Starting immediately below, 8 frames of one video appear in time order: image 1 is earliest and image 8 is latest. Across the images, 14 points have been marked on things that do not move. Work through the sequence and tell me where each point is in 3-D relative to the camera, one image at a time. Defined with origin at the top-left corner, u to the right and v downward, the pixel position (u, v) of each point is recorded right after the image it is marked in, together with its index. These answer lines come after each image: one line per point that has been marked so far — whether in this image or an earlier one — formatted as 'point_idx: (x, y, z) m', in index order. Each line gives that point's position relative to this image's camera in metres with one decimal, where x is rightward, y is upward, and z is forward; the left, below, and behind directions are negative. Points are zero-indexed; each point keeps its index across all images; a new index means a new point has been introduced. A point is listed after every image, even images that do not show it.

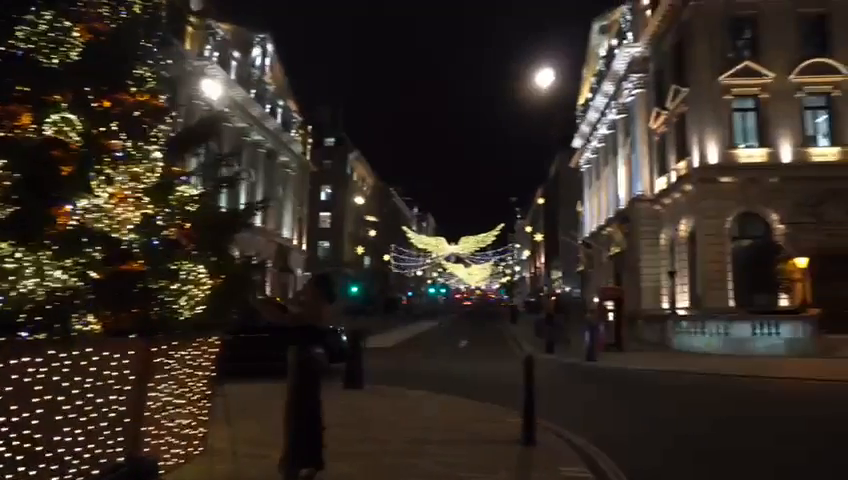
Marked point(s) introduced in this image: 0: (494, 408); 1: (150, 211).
0: (+1.0, -2.8, +10.0) m
1: (-2.6, +0.3, +5.7) m
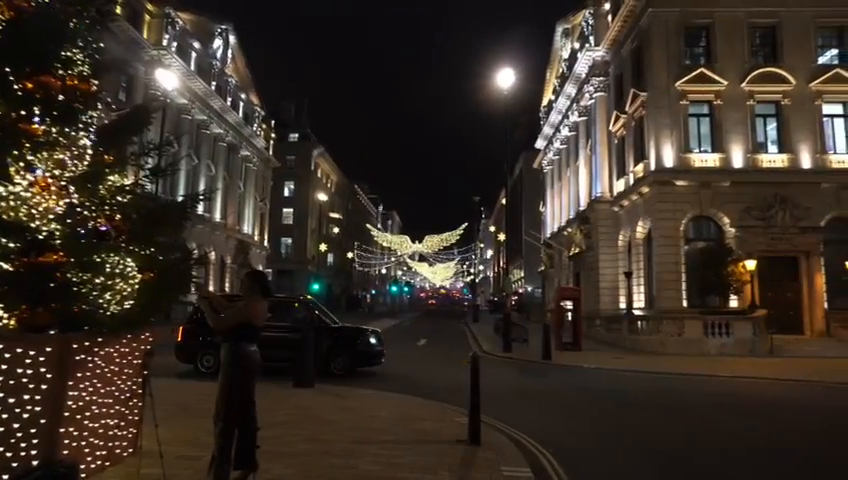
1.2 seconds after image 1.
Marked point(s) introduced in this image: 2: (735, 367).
0: (+0.3, -2.8, +9.9) m
1: (-3.2, +0.4, +5.6) m
2: (+10.1, -4.1, +19.8) m
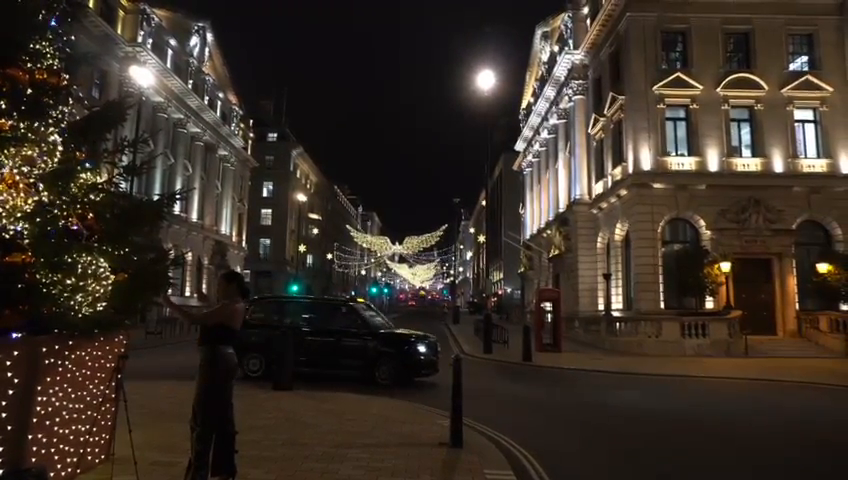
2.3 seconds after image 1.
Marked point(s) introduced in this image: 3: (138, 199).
0: (0.0, -2.8, +9.9) m
1: (-3.3, +0.4, +5.4) m
2: (+9.4, -4.2, +20.1) m
3: (-2.9, +0.4, +6.0) m
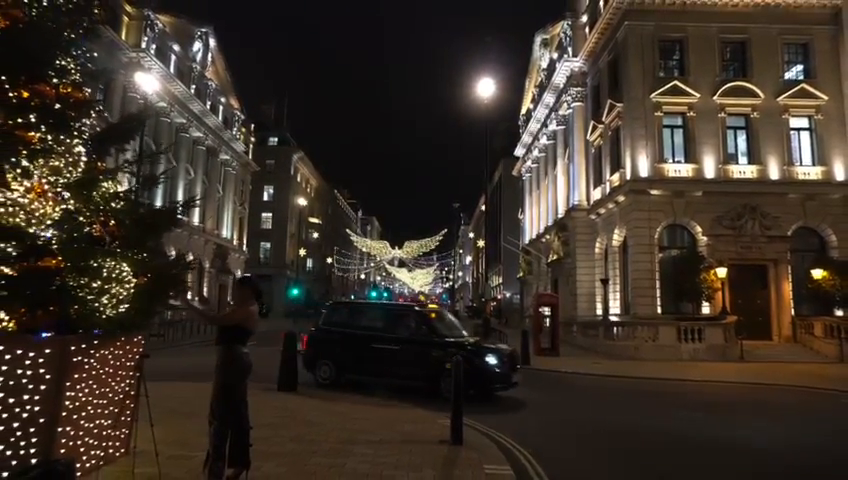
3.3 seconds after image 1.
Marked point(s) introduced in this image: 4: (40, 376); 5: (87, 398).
0: (0.0, -2.9, +10.2) m
1: (-3.3, +0.3, +5.7) m
2: (+9.4, -4.4, +20.4) m
3: (-2.9, +0.3, +6.3) m
4: (-3.2, -1.1, +5.1) m
5: (-3.1, -1.4, +5.5) m
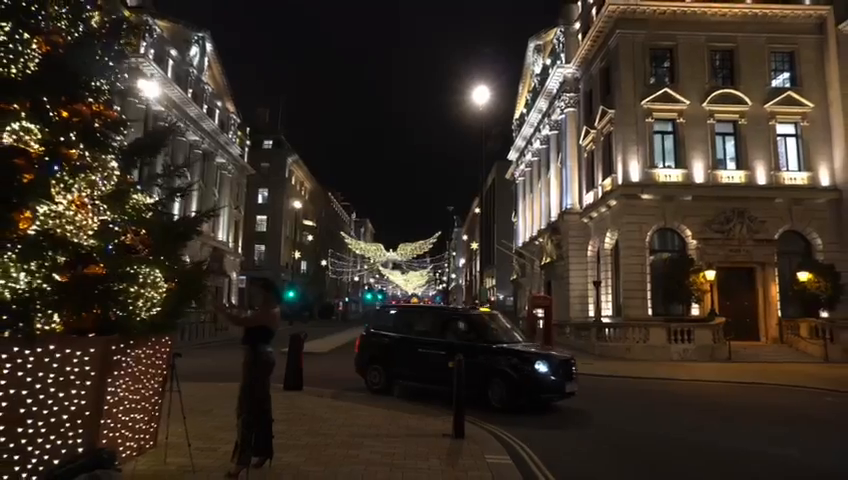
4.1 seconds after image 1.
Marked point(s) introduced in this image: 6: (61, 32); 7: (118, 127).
0: (0.0, -3.0, +10.7) m
1: (-3.2, +0.2, +6.2) m
2: (+9.3, -4.5, +21.1) m
3: (-2.8, +0.2, +6.8) m
4: (-3.1, -1.2, +5.6) m
5: (-3.0, -1.5, +6.0) m
6: (-3.7, +2.1, +6.2) m
7: (-3.4, +1.3, +6.7) m
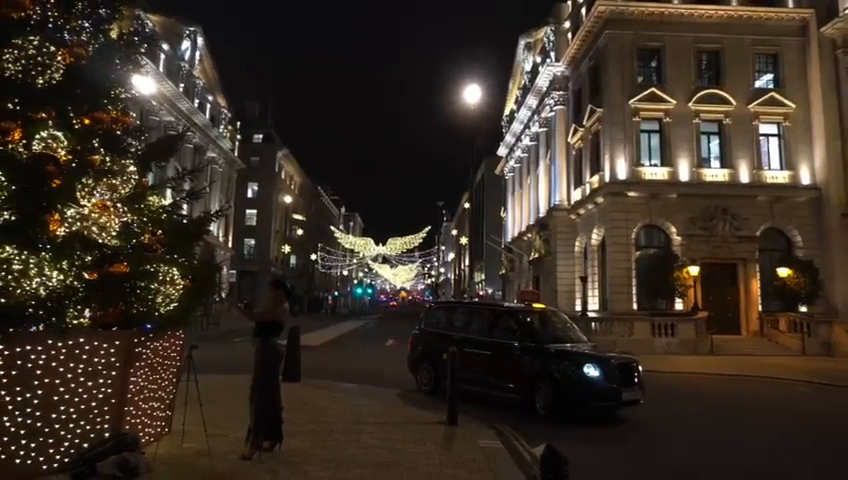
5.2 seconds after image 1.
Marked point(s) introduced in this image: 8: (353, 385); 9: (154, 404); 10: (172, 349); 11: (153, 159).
0: (-0.1, -3.0, +11.3) m
1: (-3.2, +0.2, +6.7) m
2: (+9.0, -4.4, +21.8) m
3: (-2.8, +0.2, +7.2) m
4: (-3.1, -1.2, +6.0) m
5: (-3.0, -1.5, +6.5) m
6: (-3.7, +2.1, +6.6) m
7: (-3.4, +1.3, +7.1) m
8: (-1.6, -3.3, +14.1) m
9: (-3.0, -1.8, +6.8) m
10: (-2.9, -1.3, +7.1) m
11: (-3.2, +1.0, +7.3) m
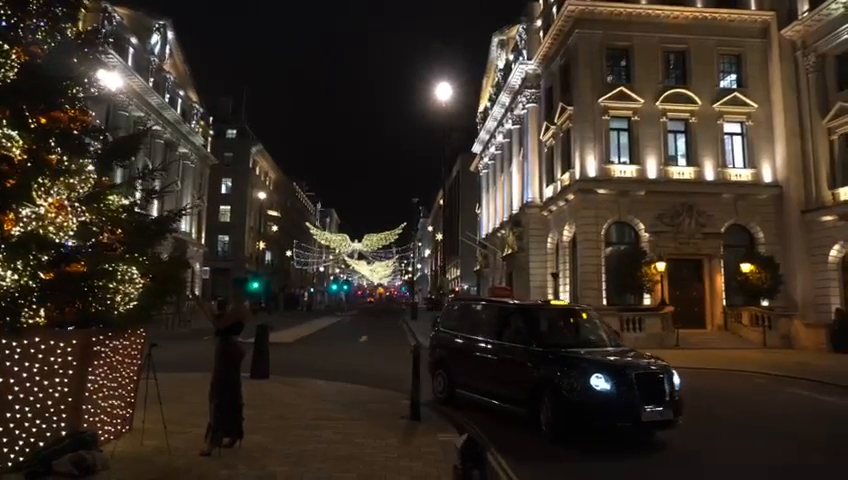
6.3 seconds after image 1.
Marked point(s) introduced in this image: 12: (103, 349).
0: (-0.7, -2.9, +11.4) m
1: (-3.7, +0.2, +6.7) m
2: (+8.0, -4.3, +22.3) m
3: (-3.3, +0.3, +7.3) m
4: (-3.5, -1.2, +6.0) m
5: (-3.4, -1.5, +6.5) m
6: (-4.2, +2.1, +6.6) m
7: (-3.8, +1.3, +7.1) m
8: (-2.4, -3.3, +14.2) m
9: (-3.5, -1.8, +6.8) m
10: (-3.4, -1.3, +7.2) m
11: (-3.7, +1.0, +7.3) m
12: (-3.4, -1.2, +6.5) m
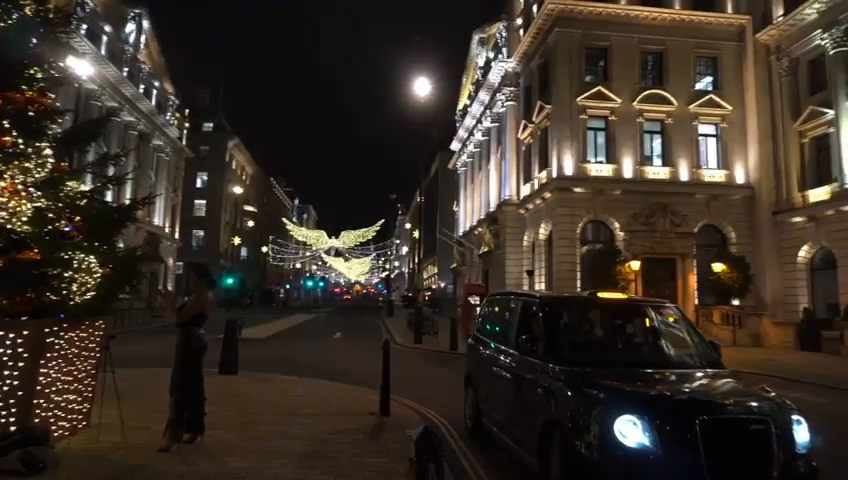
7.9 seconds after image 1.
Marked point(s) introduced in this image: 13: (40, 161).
0: (-1.2, -2.8, +11.2) m
1: (-4.0, +0.4, +6.4) m
2: (+7.1, -4.3, +22.4) m
3: (-3.6, +0.4, +7.0) m
4: (-3.8, -1.1, +5.8) m
5: (-3.8, -1.4, +6.3) m
6: (-4.4, +2.3, +6.3) m
7: (-4.2, +1.4, +6.8) m
8: (-3.0, -3.1, +13.9) m
9: (-3.8, -1.7, +6.6) m
10: (-3.8, -1.1, +6.9) m
11: (-4.0, +1.1, +7.0) m
12: (-3.7, -1.0, +6.2) m
13: (-4.1, +0.8, +6.5) m
